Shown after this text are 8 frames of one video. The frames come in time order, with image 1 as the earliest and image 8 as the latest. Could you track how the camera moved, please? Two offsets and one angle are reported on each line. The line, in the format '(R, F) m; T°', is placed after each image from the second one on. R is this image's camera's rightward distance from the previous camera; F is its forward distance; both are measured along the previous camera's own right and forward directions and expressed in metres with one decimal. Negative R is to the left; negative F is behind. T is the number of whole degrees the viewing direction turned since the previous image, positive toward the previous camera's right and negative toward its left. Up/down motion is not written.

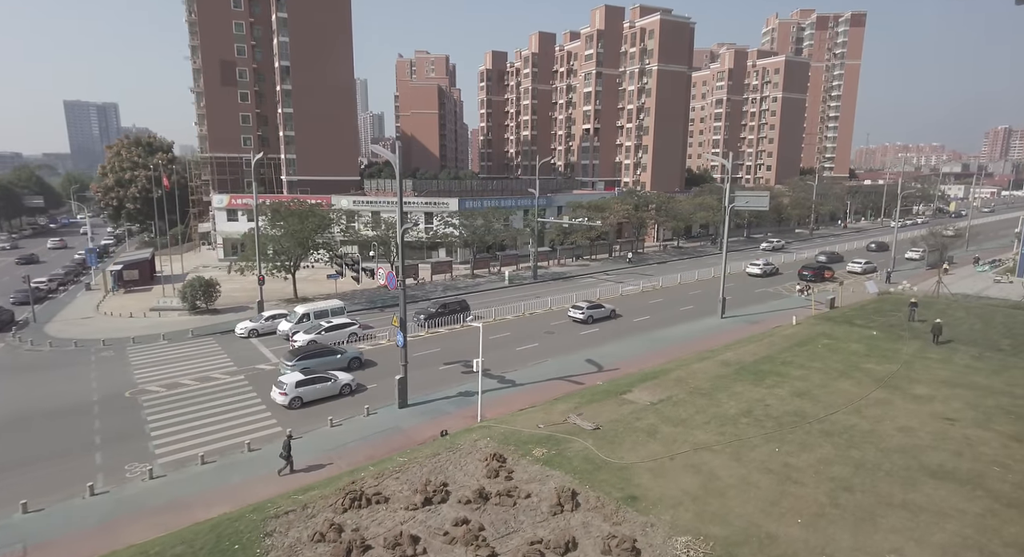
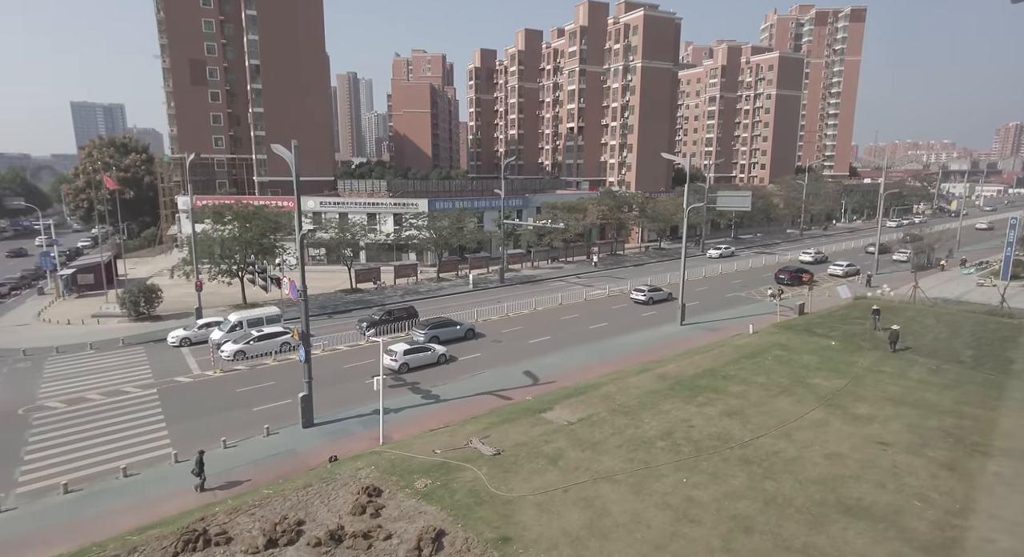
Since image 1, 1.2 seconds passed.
(+2.6, +1.3) m; -1°
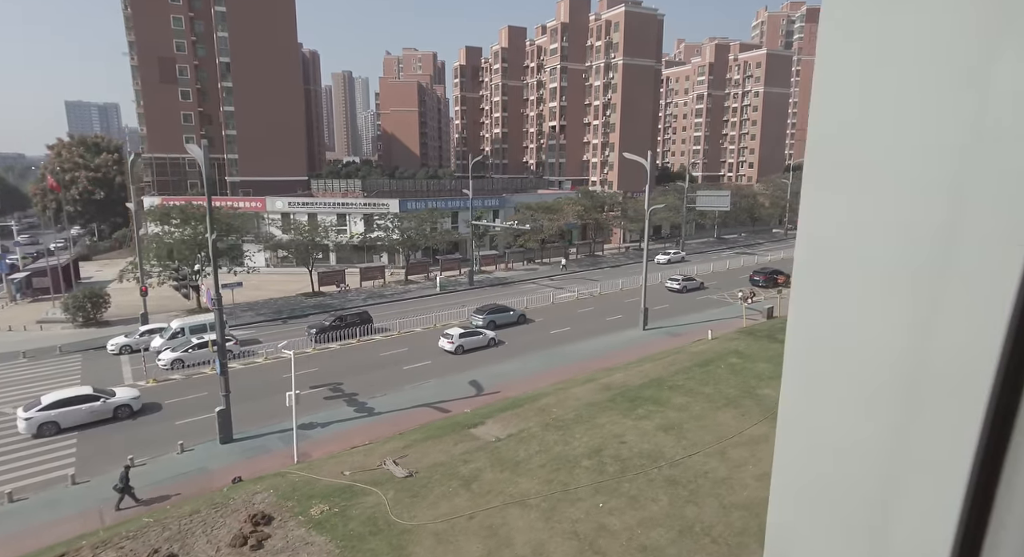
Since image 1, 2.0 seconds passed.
(+1.9, +0.9) m; 0°
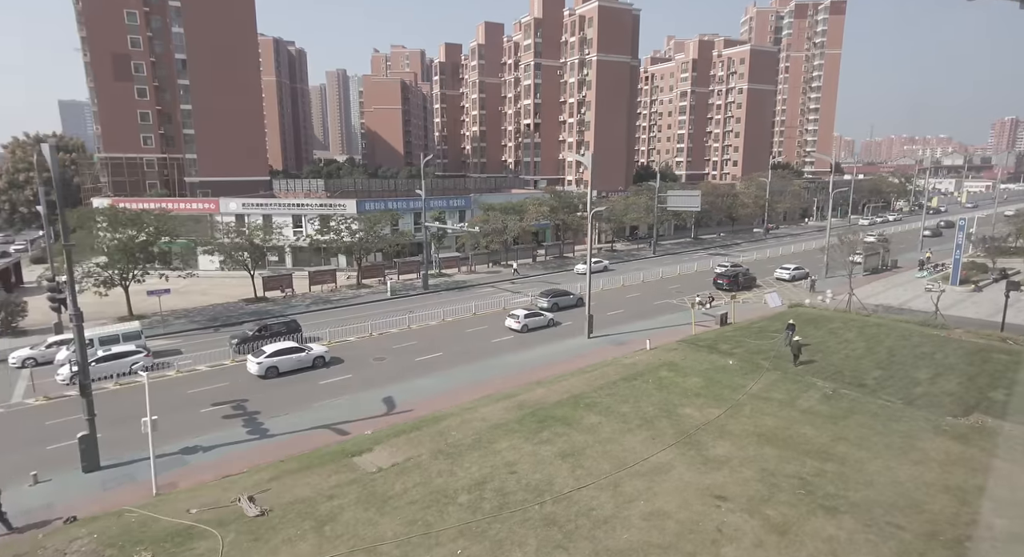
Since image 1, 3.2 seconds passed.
(+2.7, +1.4) m; 0°
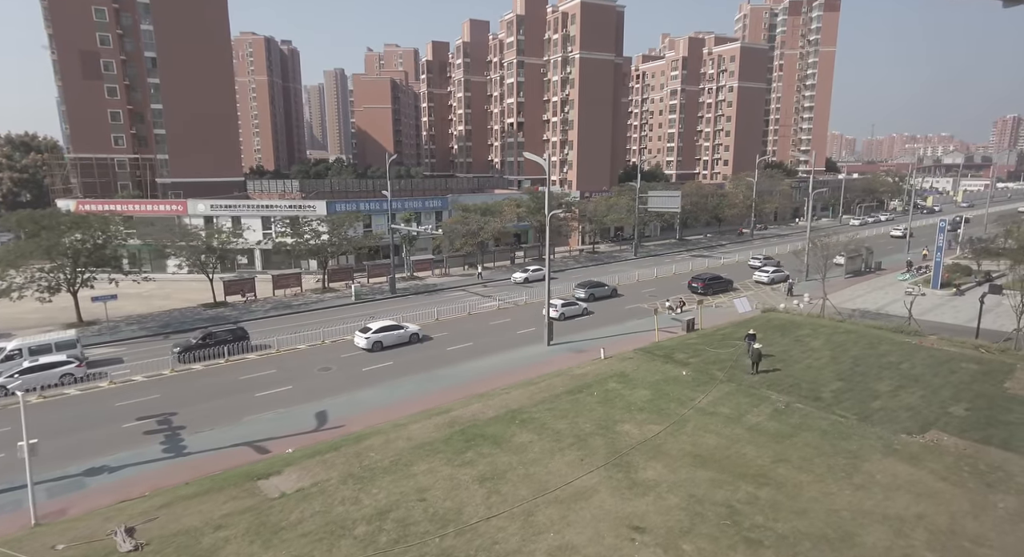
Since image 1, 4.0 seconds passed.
(+1.9, +1.0) m; 0°
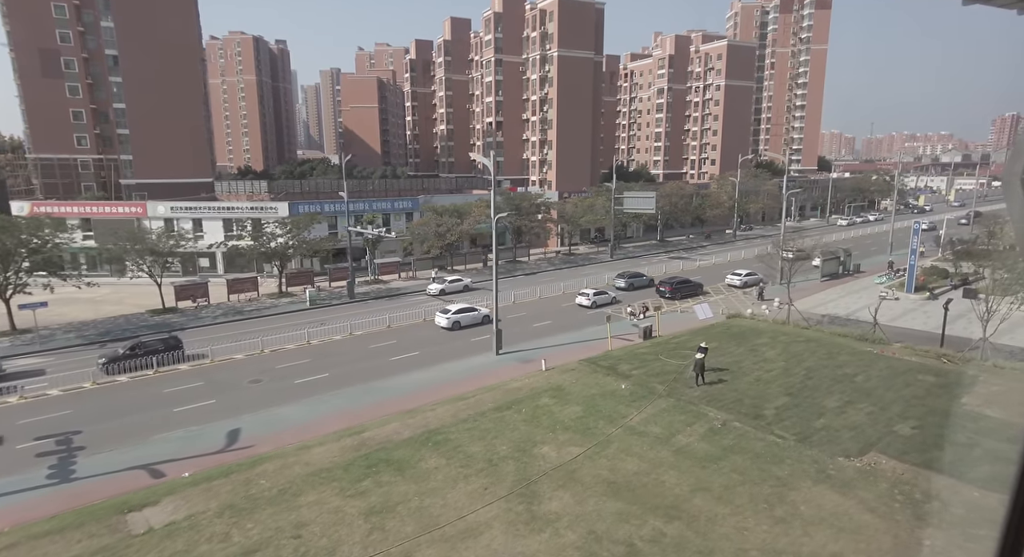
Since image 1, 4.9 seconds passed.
(+2.2, +1.2) m; 0°
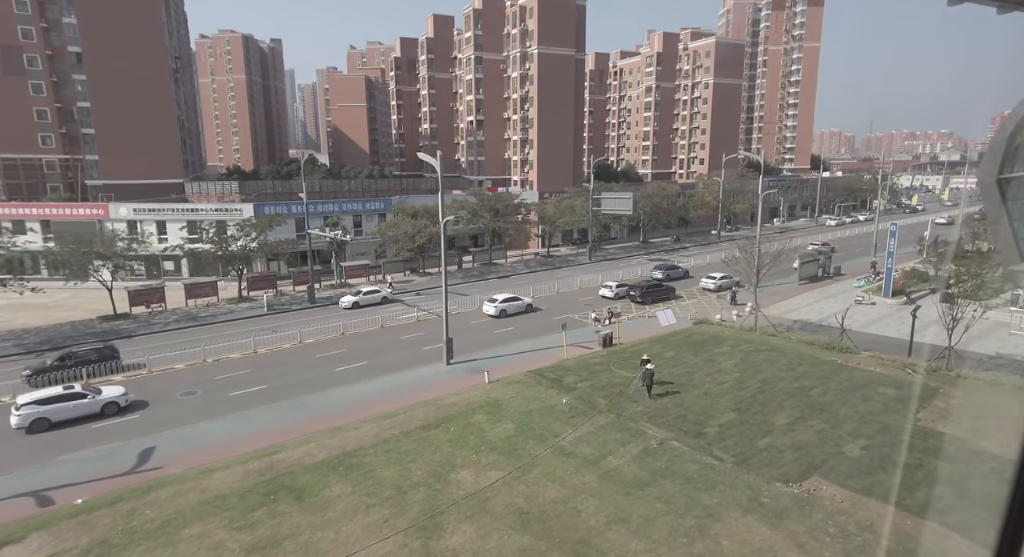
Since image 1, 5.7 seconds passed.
(+1.9, +1.1) m; 0°
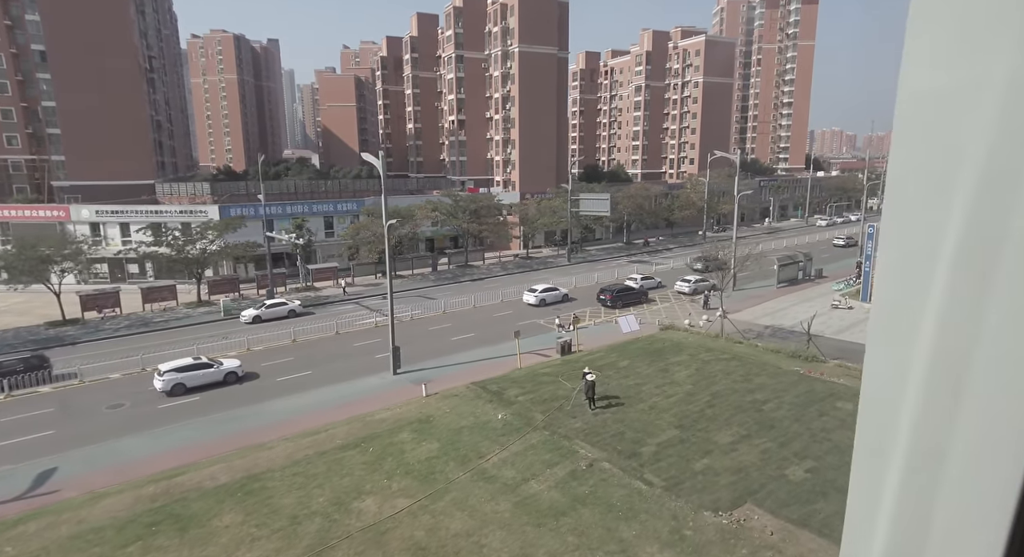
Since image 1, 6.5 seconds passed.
(+1.9, +1.1) m; 0°
